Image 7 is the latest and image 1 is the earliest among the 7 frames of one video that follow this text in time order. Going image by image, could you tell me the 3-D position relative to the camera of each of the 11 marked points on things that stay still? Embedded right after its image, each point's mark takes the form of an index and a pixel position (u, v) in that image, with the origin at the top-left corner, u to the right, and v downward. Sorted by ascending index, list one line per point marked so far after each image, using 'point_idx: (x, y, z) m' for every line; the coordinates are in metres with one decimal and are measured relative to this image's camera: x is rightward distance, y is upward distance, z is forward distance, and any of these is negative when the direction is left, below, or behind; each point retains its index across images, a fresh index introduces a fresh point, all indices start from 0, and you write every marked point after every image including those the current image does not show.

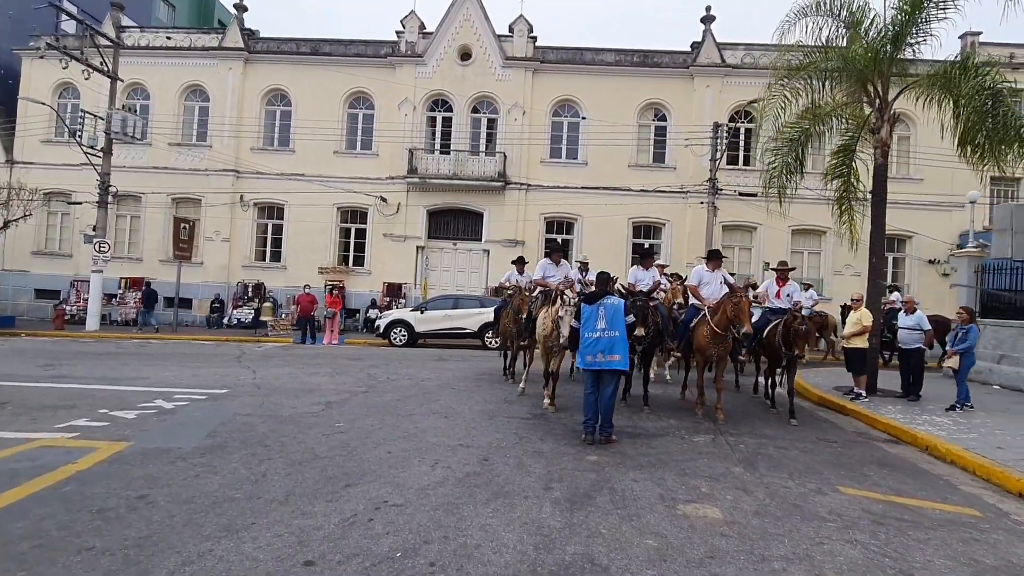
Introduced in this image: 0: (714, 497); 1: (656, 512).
0: (+2.0, -2.1, +5.1) m
1: (+1.3, -2.0, +4.6) m
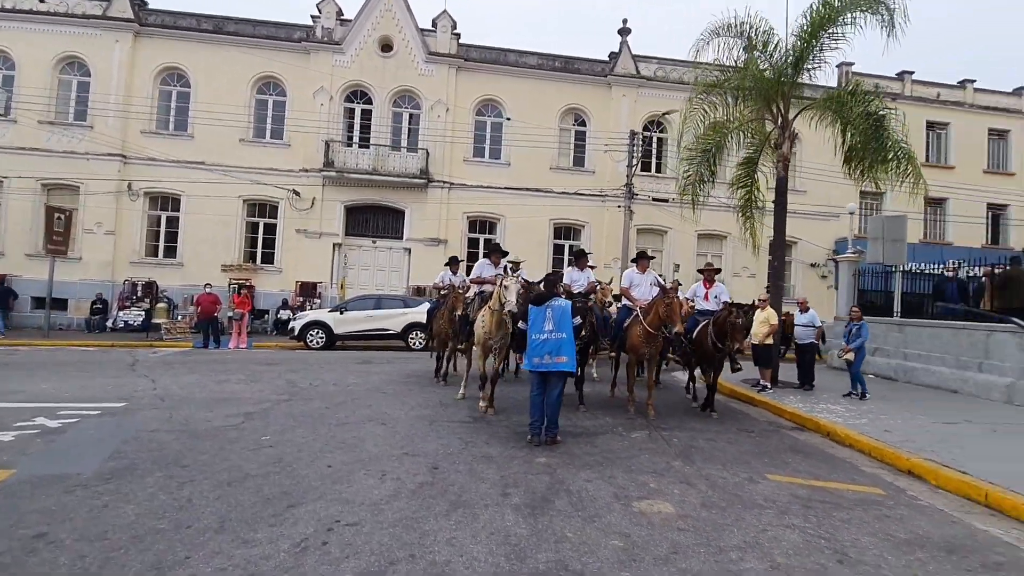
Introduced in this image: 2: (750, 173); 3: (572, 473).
0: (+1.6, -2.1, +5.3) m
1: (+1.0, -2.0, +4.7) m
2: (+6.2, +3.0, +13.8) m
3: (+0.6, -2.0, +5.6) m
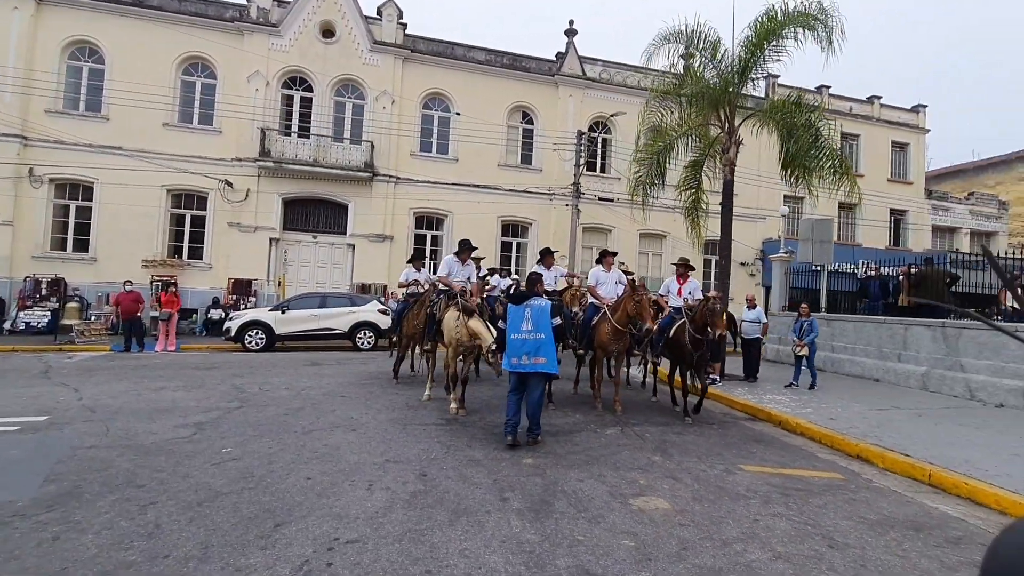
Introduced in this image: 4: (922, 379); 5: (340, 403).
0: (+1.5, -2.1, +5.3) m
1: (+1.0, -2.0, +4.7) m
2: (+5.0, +3.1, +14.3) m
3: (+0.5, -2.0, +5.6) m
4: (+9.3, -2.1, +11.7) m
5: (-2.9, -1.9, +8.7) m
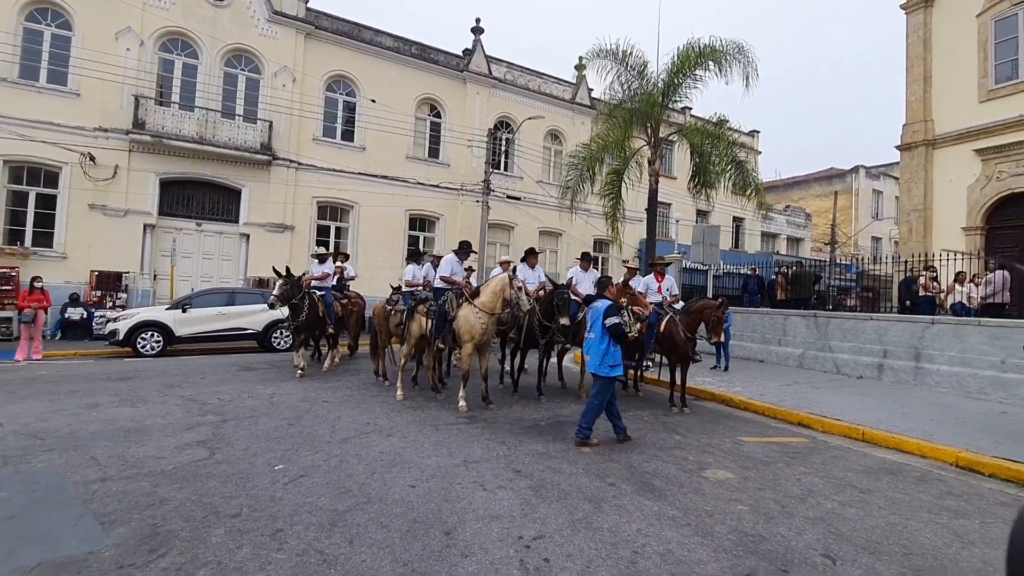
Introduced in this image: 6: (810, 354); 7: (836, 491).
0: (+2.3, -2.1, +6.2) m
1: (+2.0, -2.1, +5.4) m
2: (+3.2, +3.2, +15.8) m
3: (+1.4, -2.0, +6.1) m
4: (+8.1, -2.0, +14.5) m
5: (-2.8, -1.9, +8.2) m
6: (+8.2, -1.8, +14.2) m
7: (+3.5, -2.2, +5.6) m
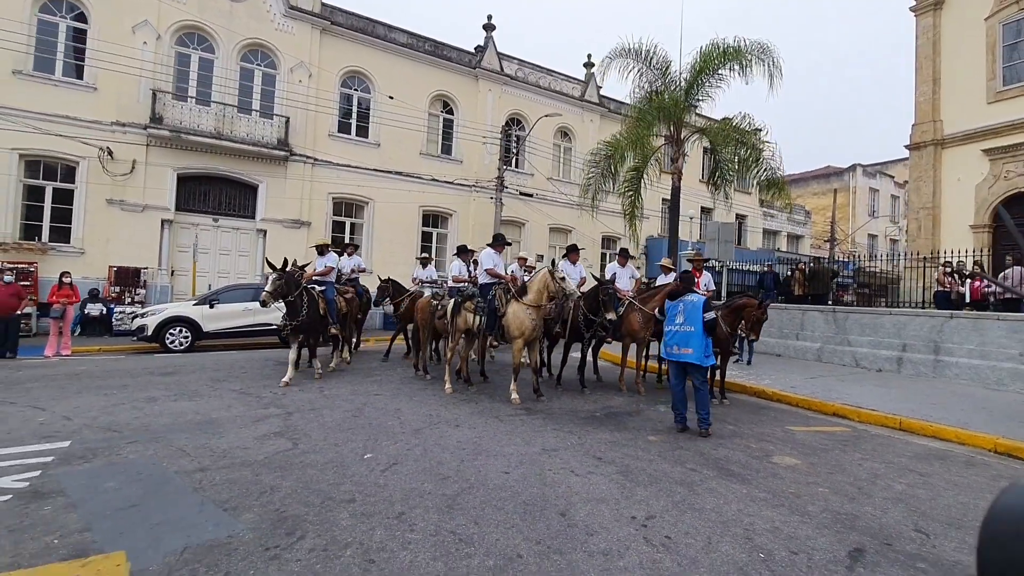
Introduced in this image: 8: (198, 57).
0: (+3.2, -2.0, +6.5) m
1: (+2.9, -2.0, +5.7) m
2: (+3.9, +3.3, +16.0) m
3: (+2.2, -1.9, +6.4) m
4: (+8.8, -1.9, +14.9) m
5: (-2.0, -1.8, +8.4) m
6: (+8.9, -1.7, +14.6) m
7: (+4.4, -2.1, +5.8) m
8: (-11.0, +8.1, +18.1) m
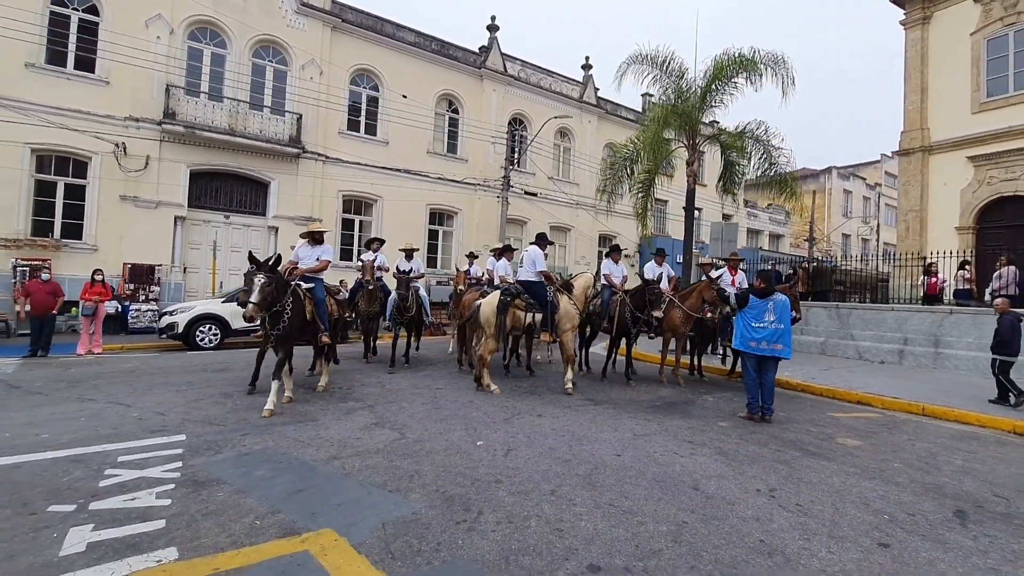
0: (+4.4, -2.0, +7.1) m
1: (+4.1, -2.0, +6.3) m
2: (+4.6, +3.4, +16.7) m
3: (+3.4, -1.9, +7.0) m
4: (+9.5, -1.8, +15.8) m
5: (-0.9, -1.8, +8.8) m
6: (+9.6, -1.6, +15.6) m
7: (+5.6, -2.1, +6.6) m
8: (-10.4, +8.2, +17.9) m
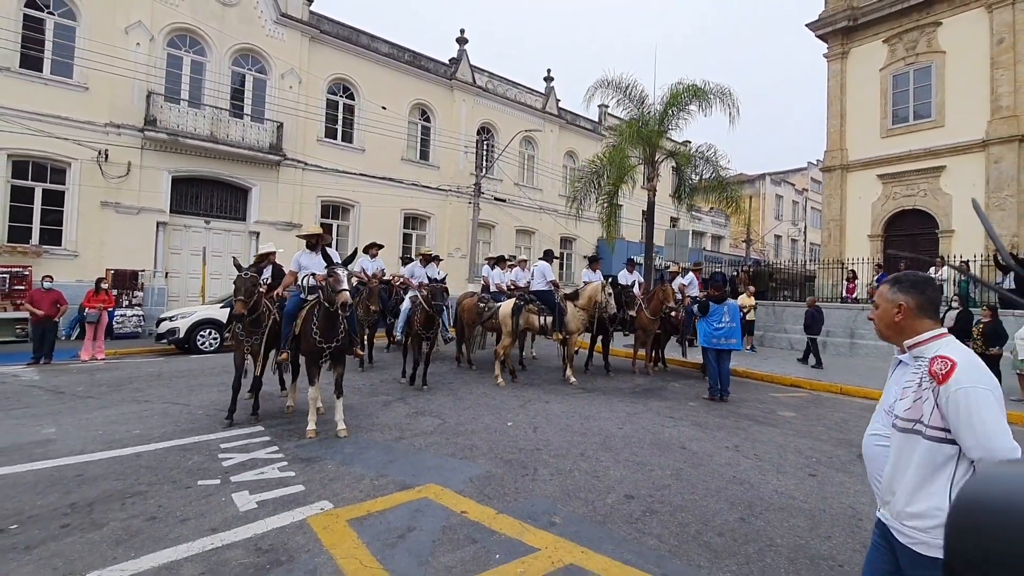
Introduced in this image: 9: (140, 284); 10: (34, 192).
0: (+4.6, -2.1, +9.1) m
1: (+4.4, -2.1, +8.3) m
2: (+3.8, +3.4, +18.6) m
3: (+3.6, -2.1, +8.9) m
4: (+8.8, -1.8, +18.3) m
5: (-0.8, -2.0, +10.2) m
6: (+9.0, -1.6, +18.0) m
7: (+5.8, -2.2, +8.7) m
8: (-11.3, +8.0, +18.3) m
9: (-12.3, +0.1, +17.2) m
10: (-14.6, +2.9, +15.9) m
